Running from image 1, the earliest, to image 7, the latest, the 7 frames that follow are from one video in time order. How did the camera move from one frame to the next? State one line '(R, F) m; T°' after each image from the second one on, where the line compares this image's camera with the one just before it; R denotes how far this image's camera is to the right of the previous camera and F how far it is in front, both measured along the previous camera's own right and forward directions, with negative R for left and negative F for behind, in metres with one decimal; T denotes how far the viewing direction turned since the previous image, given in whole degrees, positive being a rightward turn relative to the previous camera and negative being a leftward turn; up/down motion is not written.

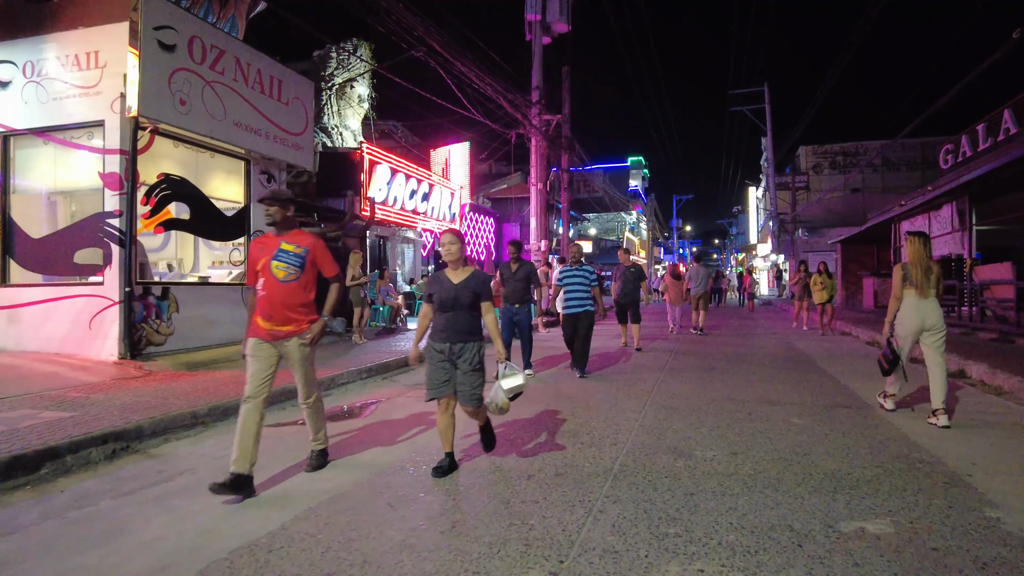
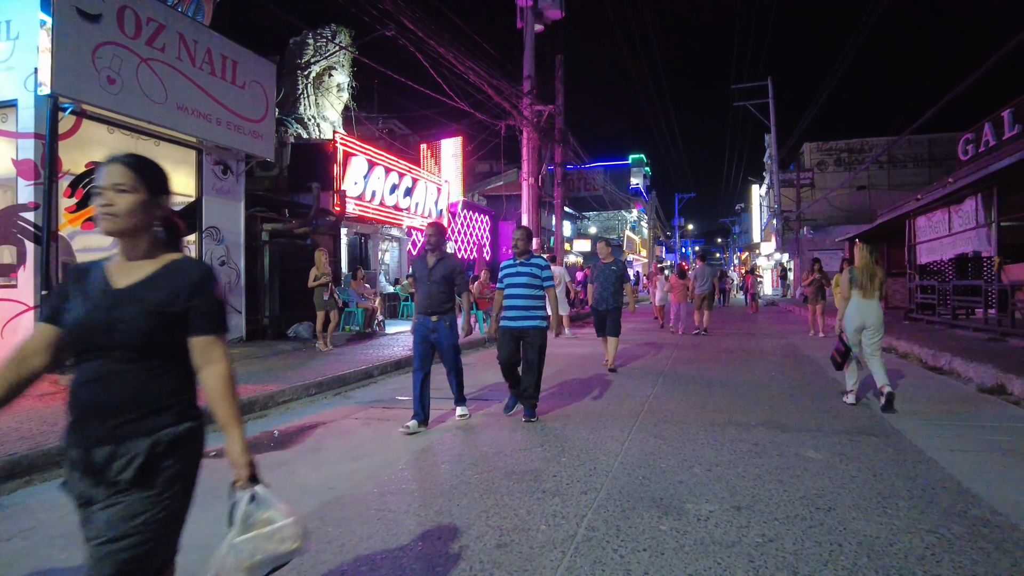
(+0.4, +1.1) m; 0°
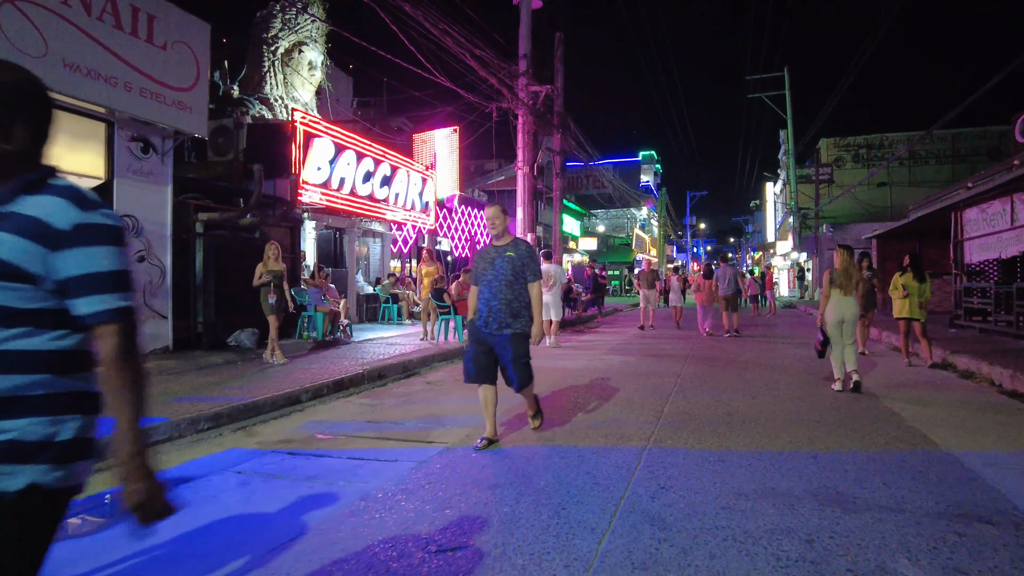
(+0.5, +1.9) m; -1°
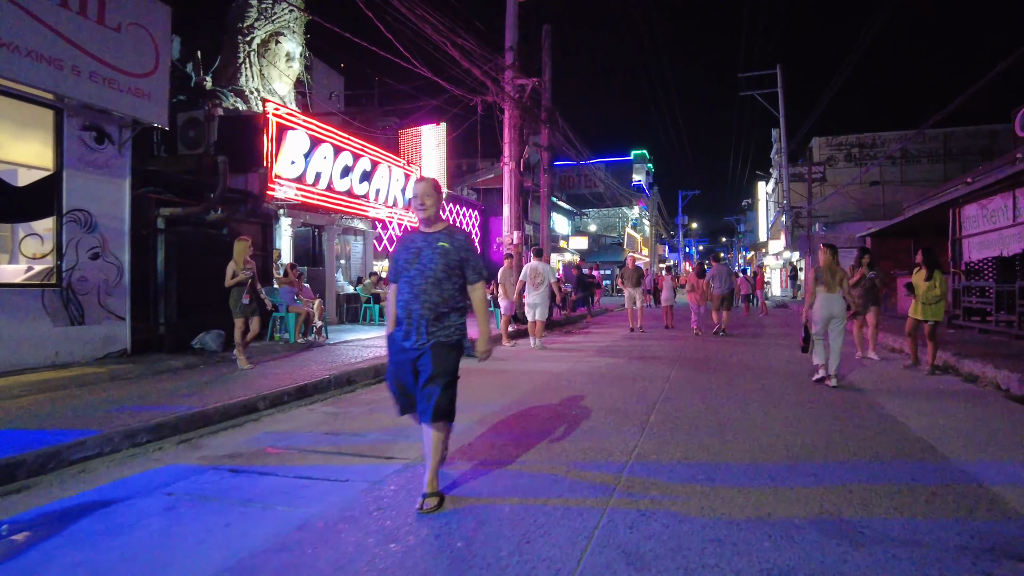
(+0.2, +0.5) m; +1°
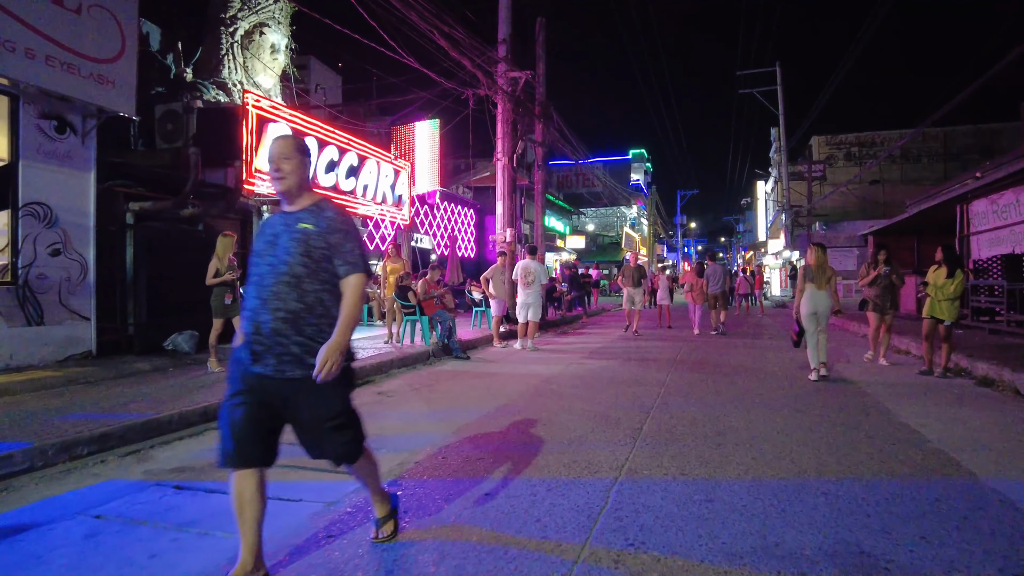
(+0.1, +0.5) m; 0°
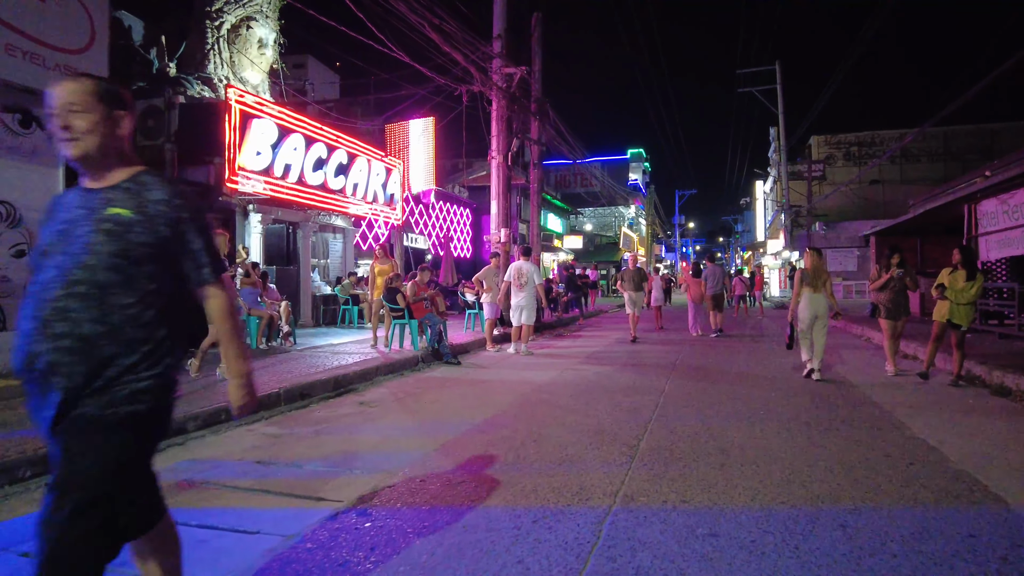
(+0.1, +0.4) m; 0°
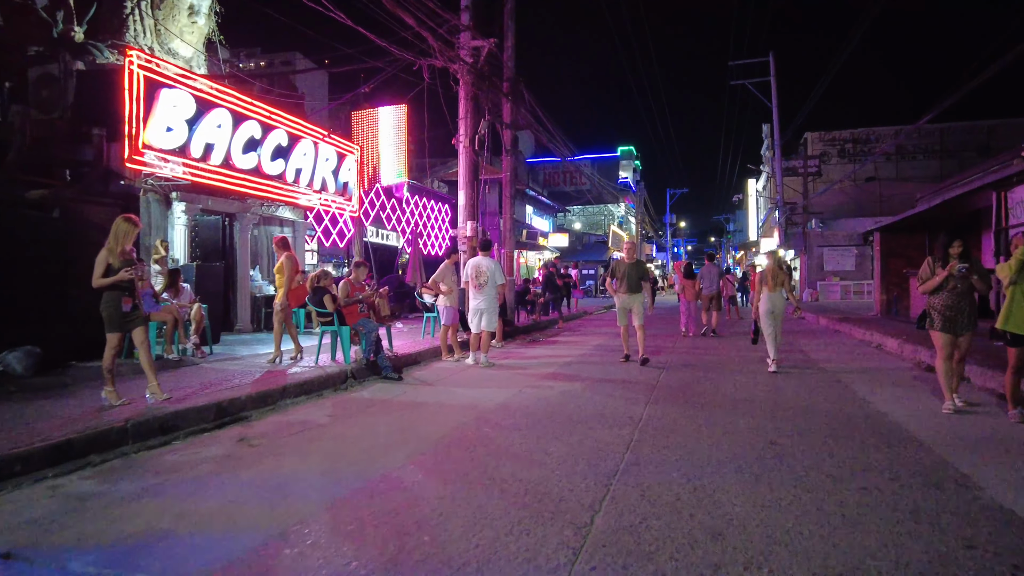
(+0.5, +1.7) m; +1°
